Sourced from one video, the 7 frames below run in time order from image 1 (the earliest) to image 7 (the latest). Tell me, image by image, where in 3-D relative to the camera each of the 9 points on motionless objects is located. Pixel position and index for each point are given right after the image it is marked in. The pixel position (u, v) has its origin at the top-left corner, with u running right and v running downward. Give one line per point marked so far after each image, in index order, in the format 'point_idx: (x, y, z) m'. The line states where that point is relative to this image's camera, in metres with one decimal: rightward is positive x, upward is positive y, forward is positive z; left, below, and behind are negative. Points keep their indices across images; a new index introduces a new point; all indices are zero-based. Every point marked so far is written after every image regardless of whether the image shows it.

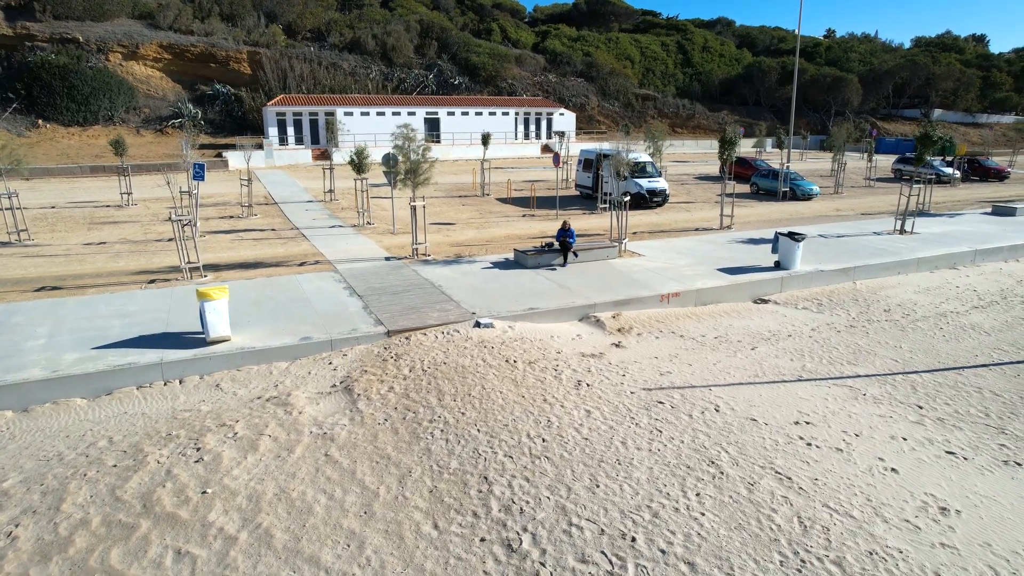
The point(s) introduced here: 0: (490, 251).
0: (-0.6, +0.9, +17.8) m
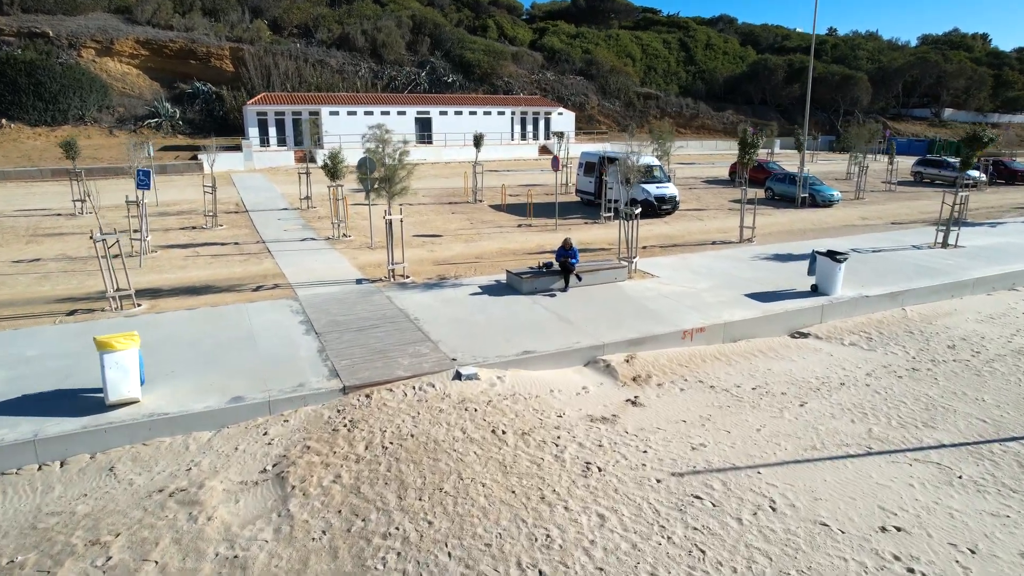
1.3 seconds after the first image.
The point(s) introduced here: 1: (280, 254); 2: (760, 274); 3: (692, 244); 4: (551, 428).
0: (-0.7, +0.4, +15.4) m
1: (-5.8, +0.8, +17.4) m
2: (+5.3, +0.3, +15.0) m
3: (+4.7, +1.1, +18.5) m
4: (+0.5, -1.6, +8.2) m
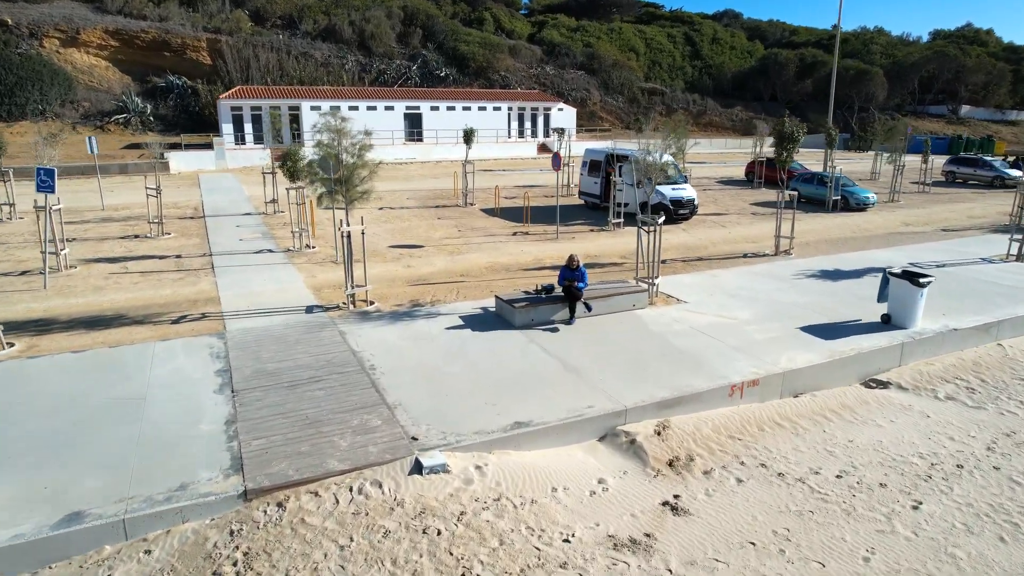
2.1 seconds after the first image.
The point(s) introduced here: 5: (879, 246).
0: (-0.9, -0.1, +12.5) m
1: (-6.0, +0.3, +14.5) m
2: (+5.1, -0.2, +12.1) m
3: (+4.6, +0.7, +15.6) m
4: (+0.3, -2.1, +5.3) m
5: (+9.1, +1.1, +17.4) m
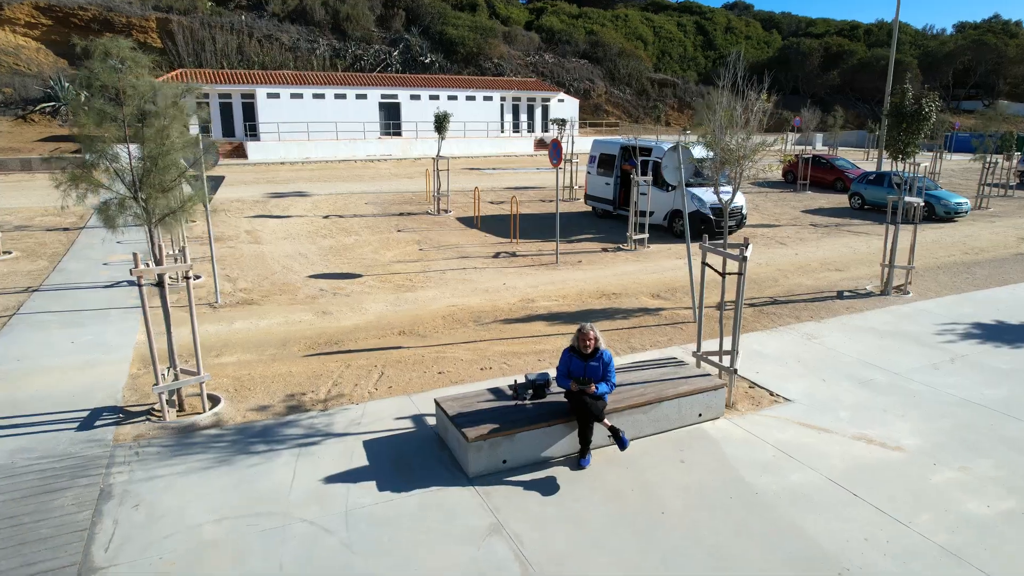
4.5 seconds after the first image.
0: (-1.2, -0.9, +7.1) m
1: (-6.3, -0.5, +9.1) m
2: (+4.8, -1.0, +6.7) m
3: (+4.2, -0.1, +10.3) m
4: (0.0, -2.9, 0.0) m
5: (+8.7, +0.2, +12.1) m
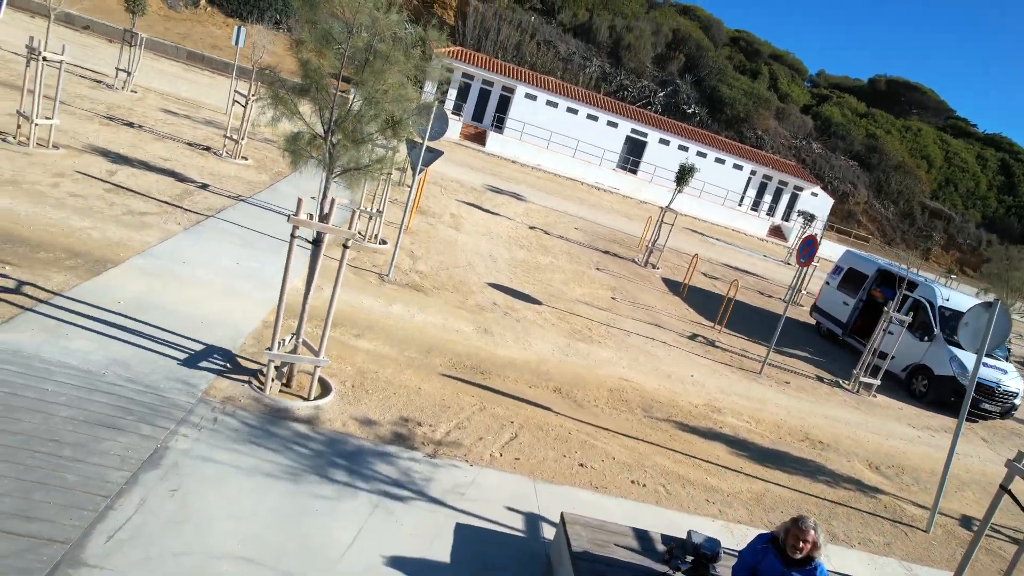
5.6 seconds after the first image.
0: (+0.1, -1.3, +5.8) m
1: (-3.9, +0.8, +9.0) m
2: (+5.4, -3.5, +3.9) m
3: (+6.0, -2.8, +7.4) m
4: (-1.3, -2.9, -1.5) m
5: (+10.6, -4.3, +8.1) m
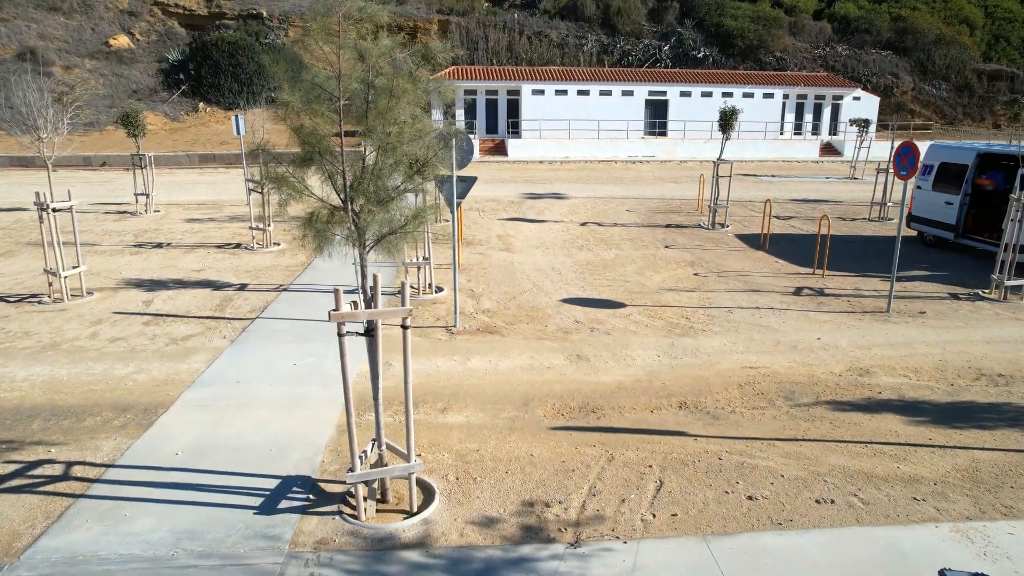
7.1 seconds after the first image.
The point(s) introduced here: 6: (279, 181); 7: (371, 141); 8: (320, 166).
0: (+1.1, -1.4, +4.8) m
1: (-3.0, -0.5, +8.3) m
2: (+6.6, -2.0, +2.4) m
3: (+7.3, -1.2, +5.9) m
4: (-0.4, -3.3, -2.4) m
5: (+12.2, -1.2, +6.1) m
6: (-1.7, +0.8, +5.0) m
7: (-1.0, +1.0, +5.0) m
8: (-1.4, +0.9, +5.0) m
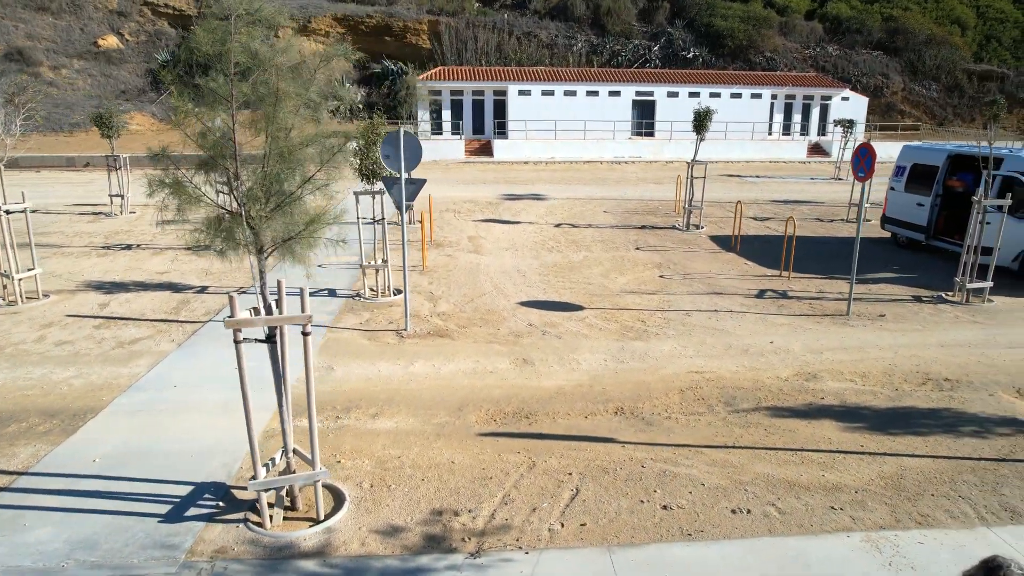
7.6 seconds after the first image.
0: (+0.5, -1.4, +4.7) m
1: (-3.6, -0.5, +8.2) m
2: (+6.0, -2.0, +2.3) m
3: (+6.7, -1.2, +5.8) m
4: (-0.9, -3.4, -2.4) m
5: (+11.6, -1.3, +6.0) m
6: (-2.2, +0.7, +4.9) m
7: (-1.6, +1.0, +4.9) m
8: (-1.9, +0.8, +4.9) m
